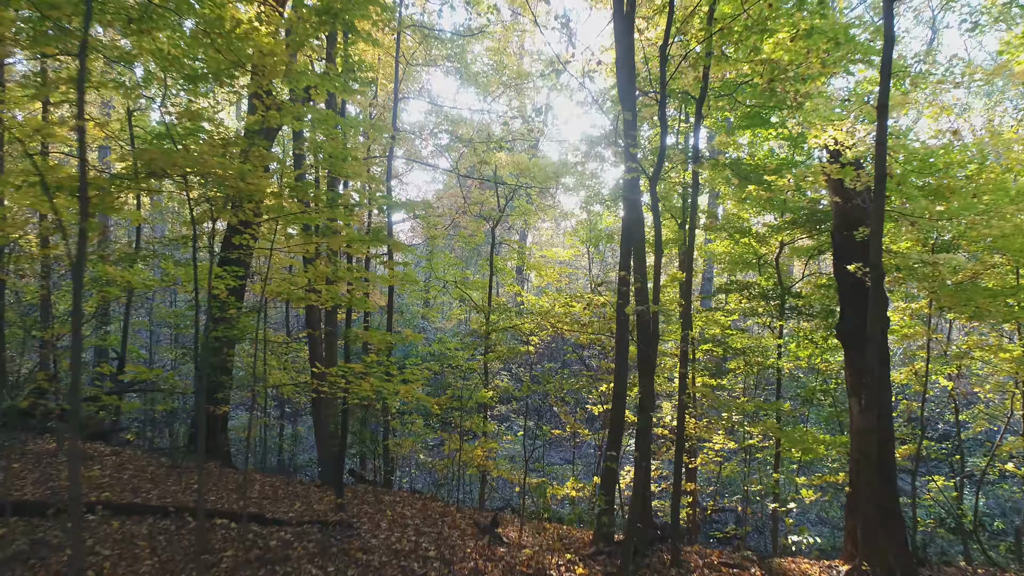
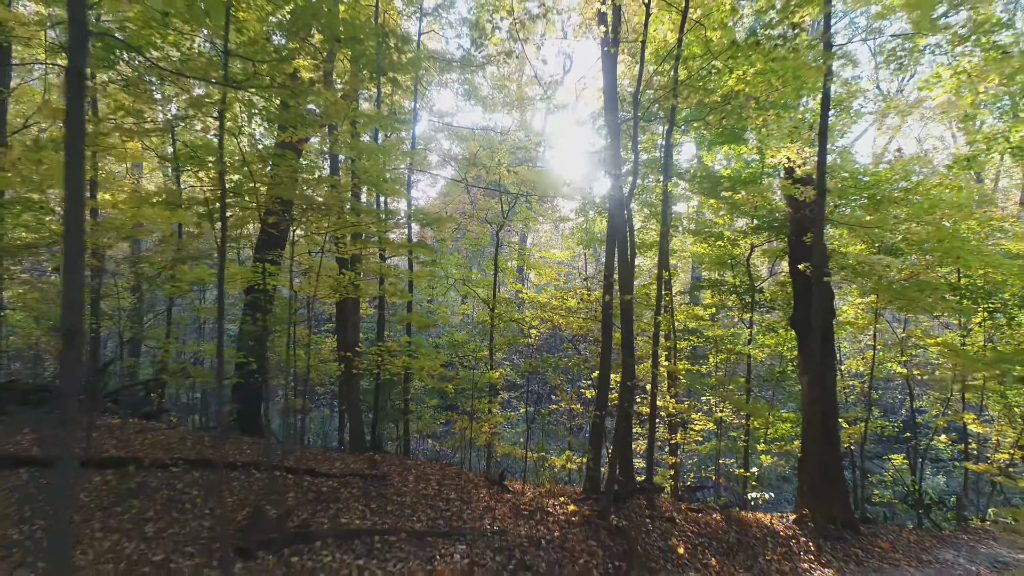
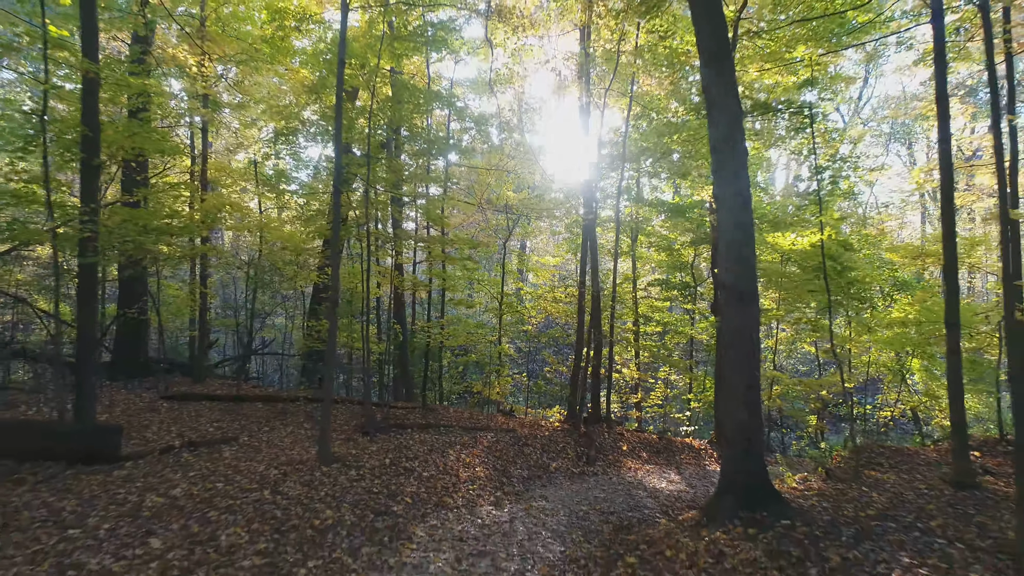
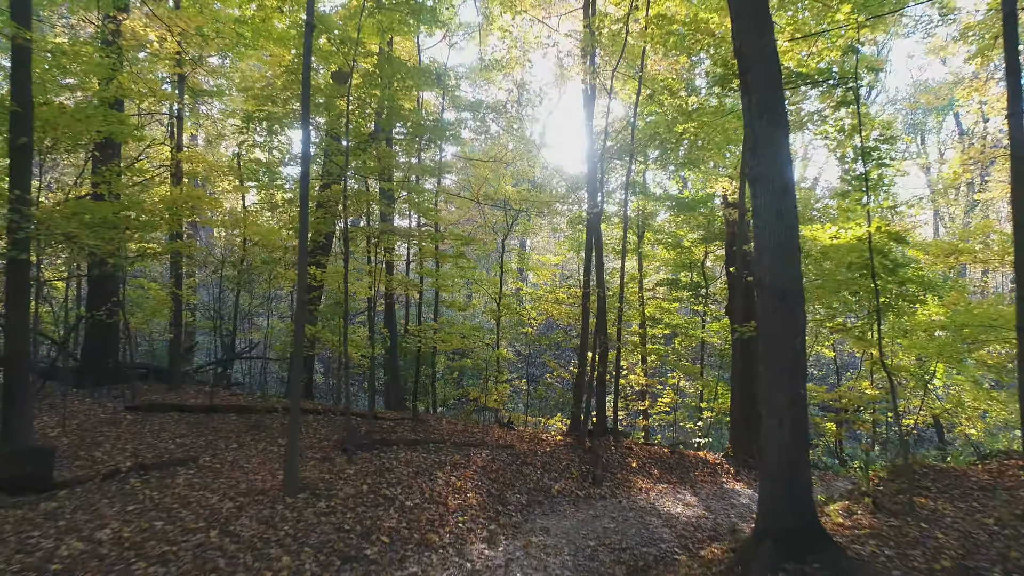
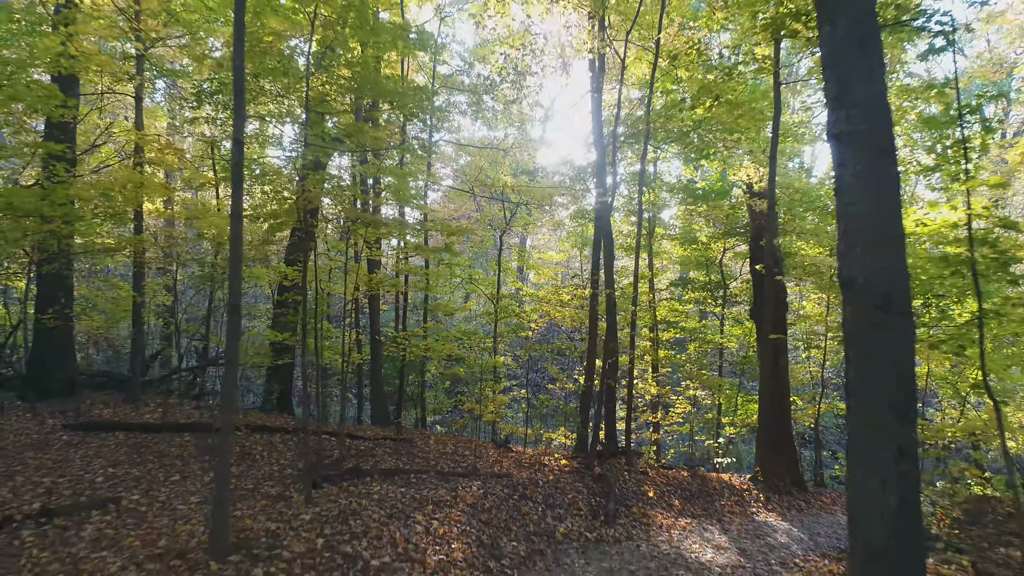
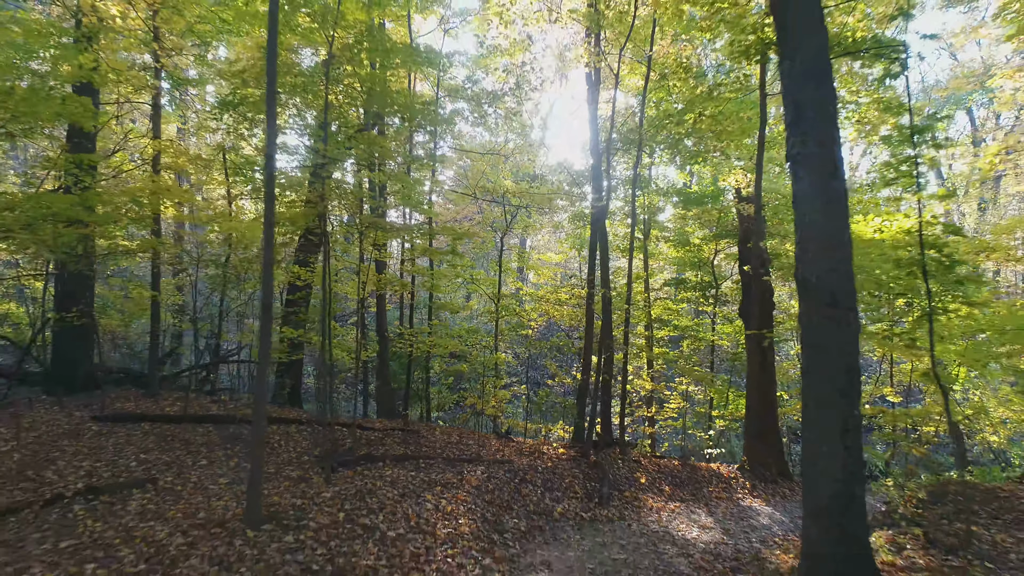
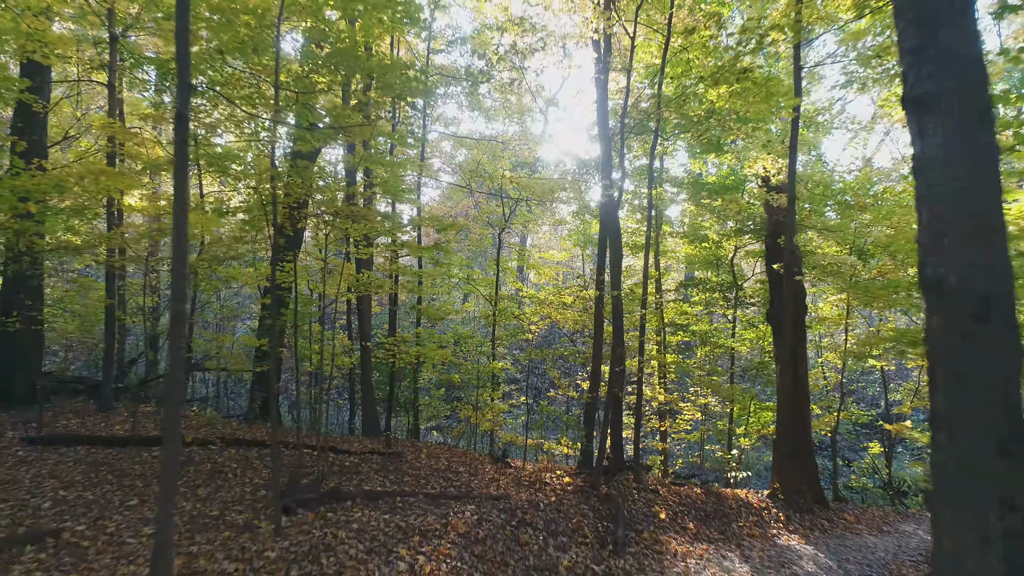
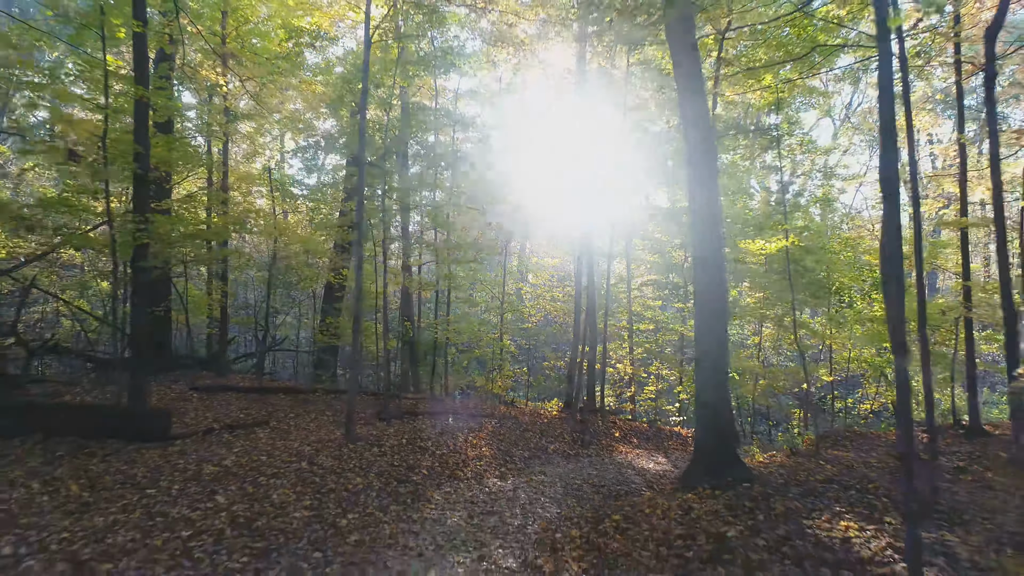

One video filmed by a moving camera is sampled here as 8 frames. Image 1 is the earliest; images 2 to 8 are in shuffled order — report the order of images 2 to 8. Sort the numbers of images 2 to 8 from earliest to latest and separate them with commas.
2, 7, 5, 6, 4, 3, 8
